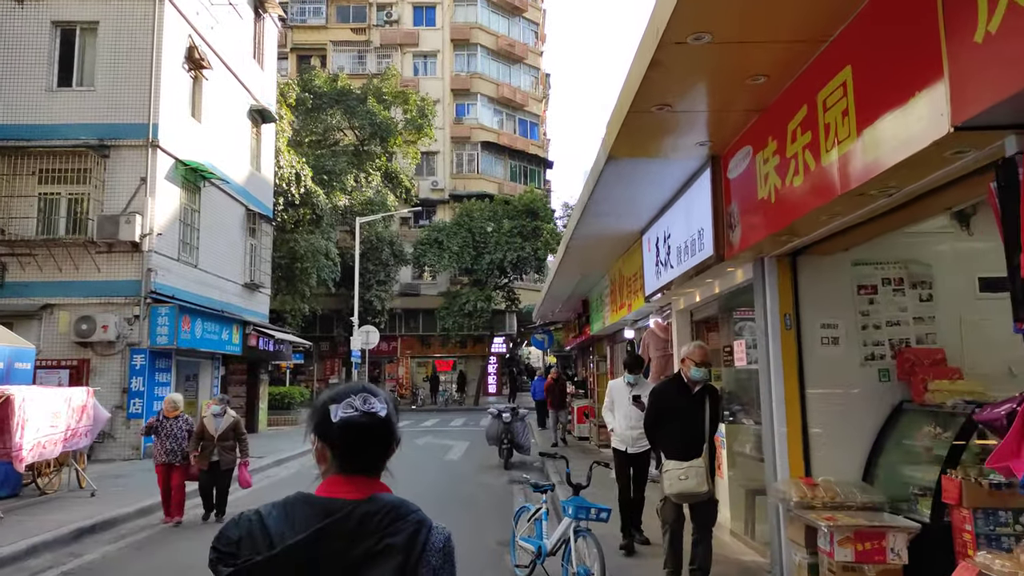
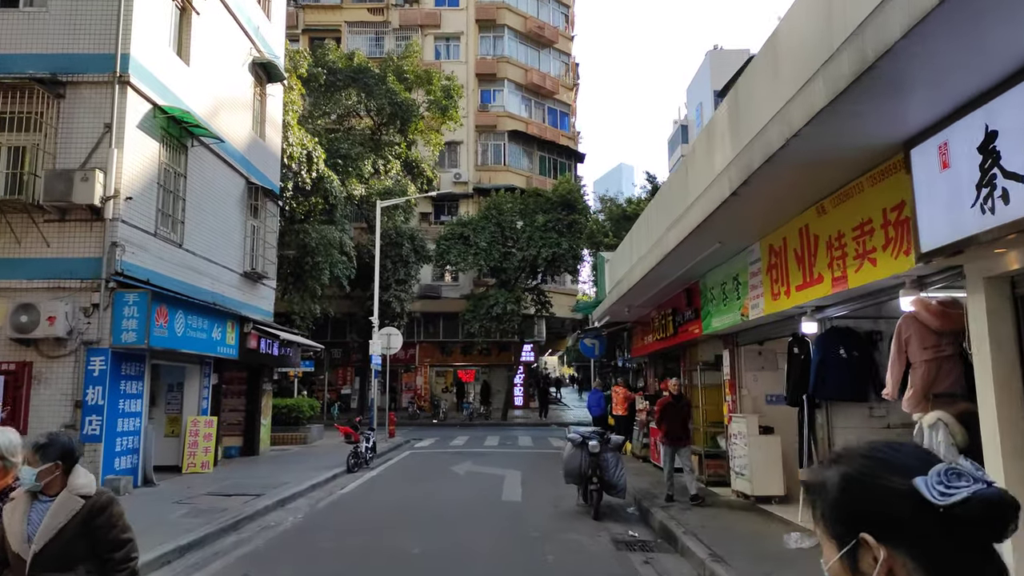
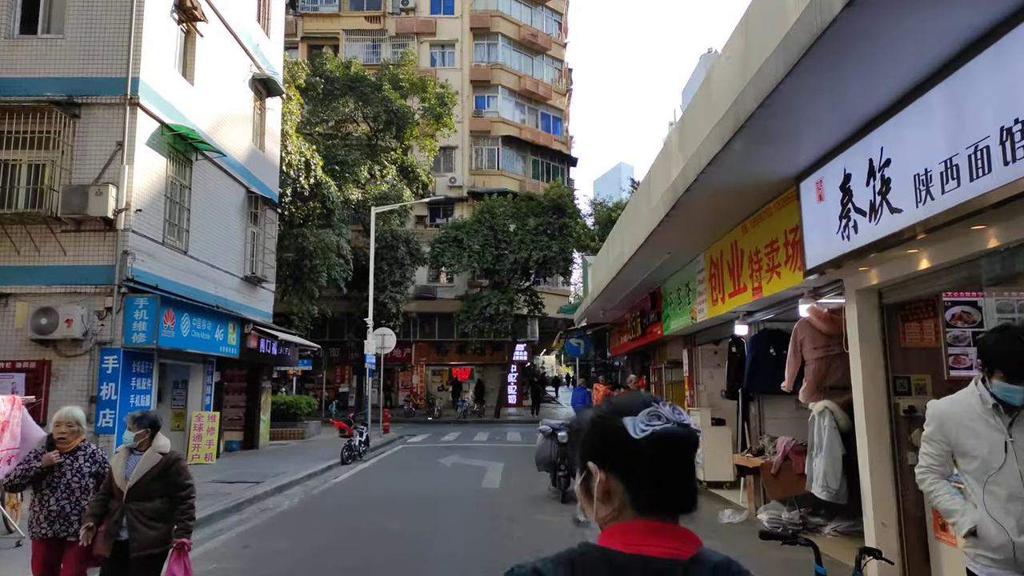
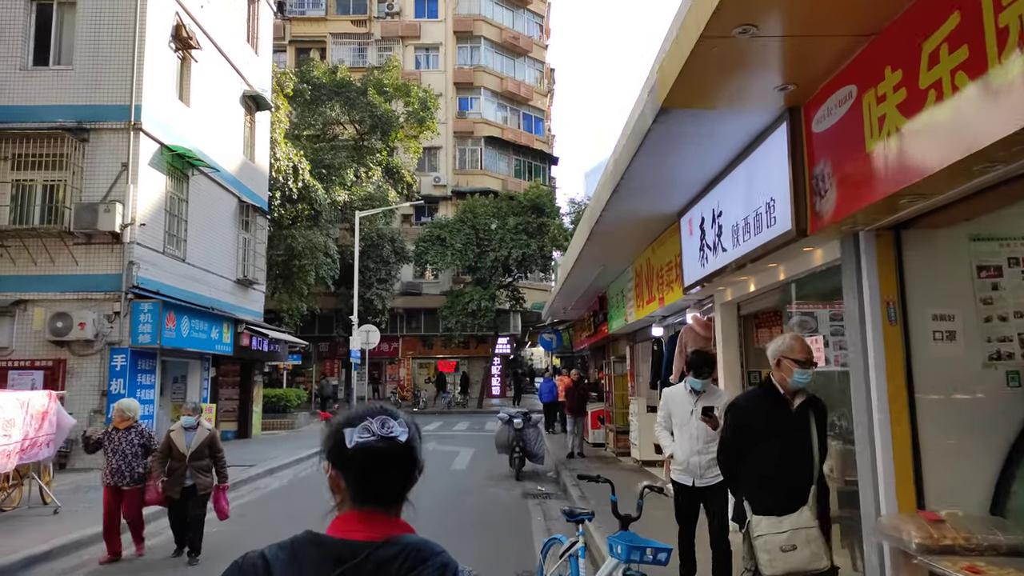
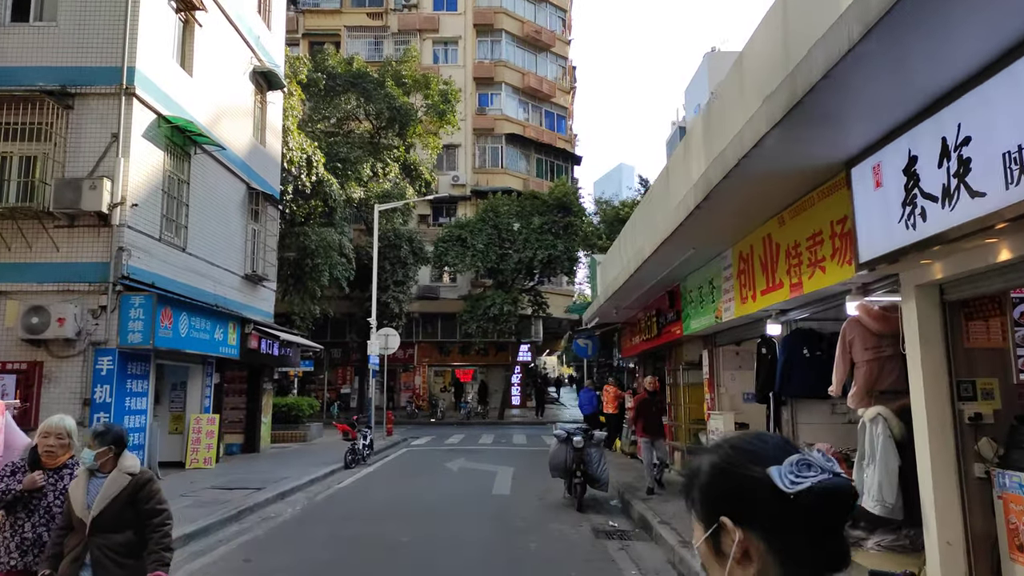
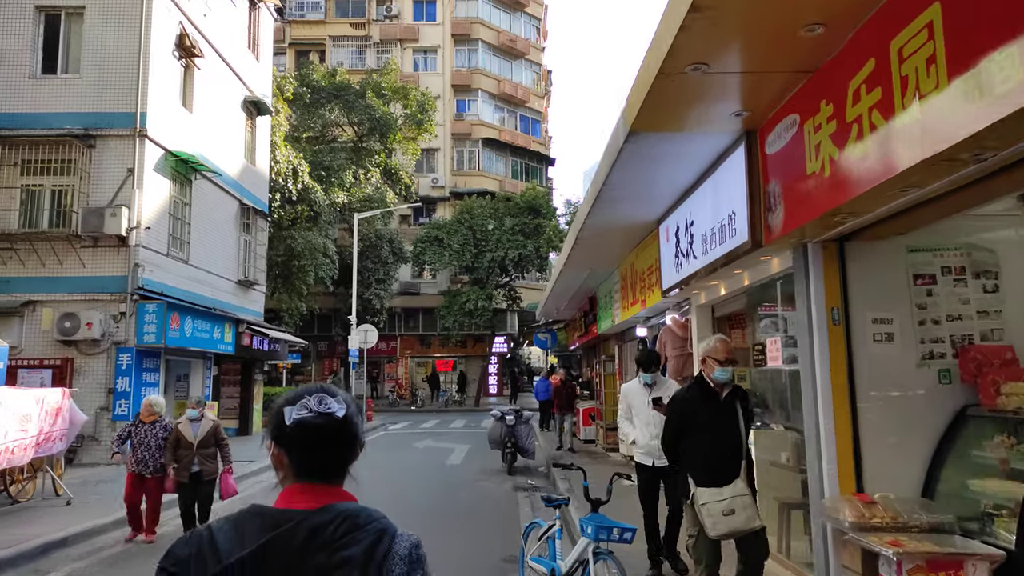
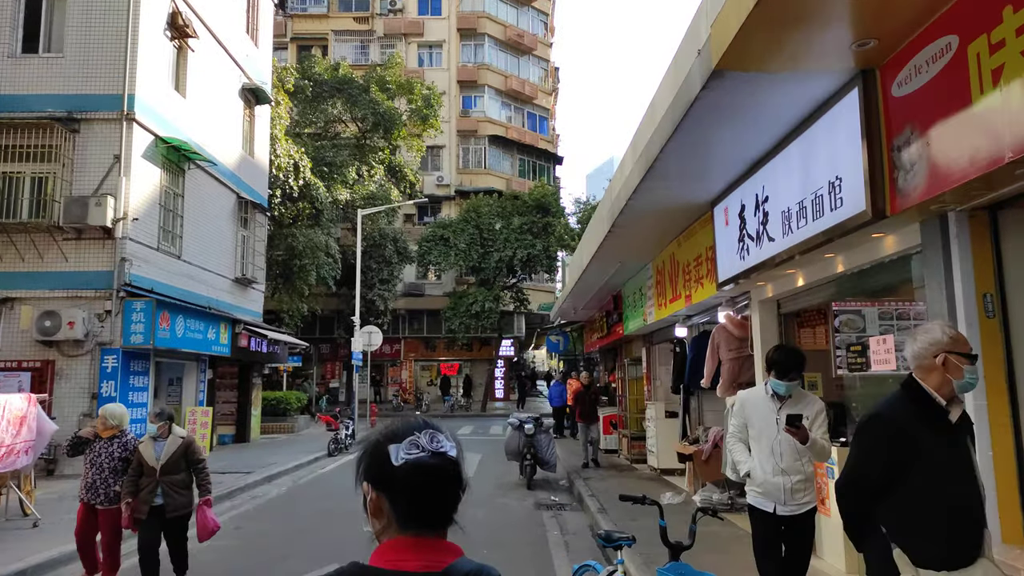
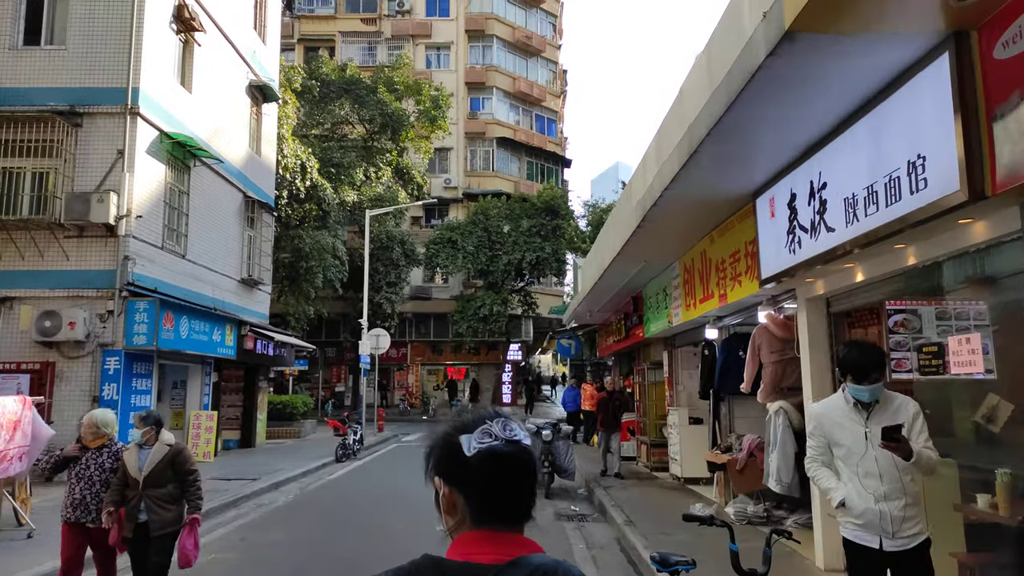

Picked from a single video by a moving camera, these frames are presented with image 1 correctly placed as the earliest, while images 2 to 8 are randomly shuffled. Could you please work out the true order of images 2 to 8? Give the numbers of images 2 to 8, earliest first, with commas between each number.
6, 4, 7, 8, 3, 5, 2
